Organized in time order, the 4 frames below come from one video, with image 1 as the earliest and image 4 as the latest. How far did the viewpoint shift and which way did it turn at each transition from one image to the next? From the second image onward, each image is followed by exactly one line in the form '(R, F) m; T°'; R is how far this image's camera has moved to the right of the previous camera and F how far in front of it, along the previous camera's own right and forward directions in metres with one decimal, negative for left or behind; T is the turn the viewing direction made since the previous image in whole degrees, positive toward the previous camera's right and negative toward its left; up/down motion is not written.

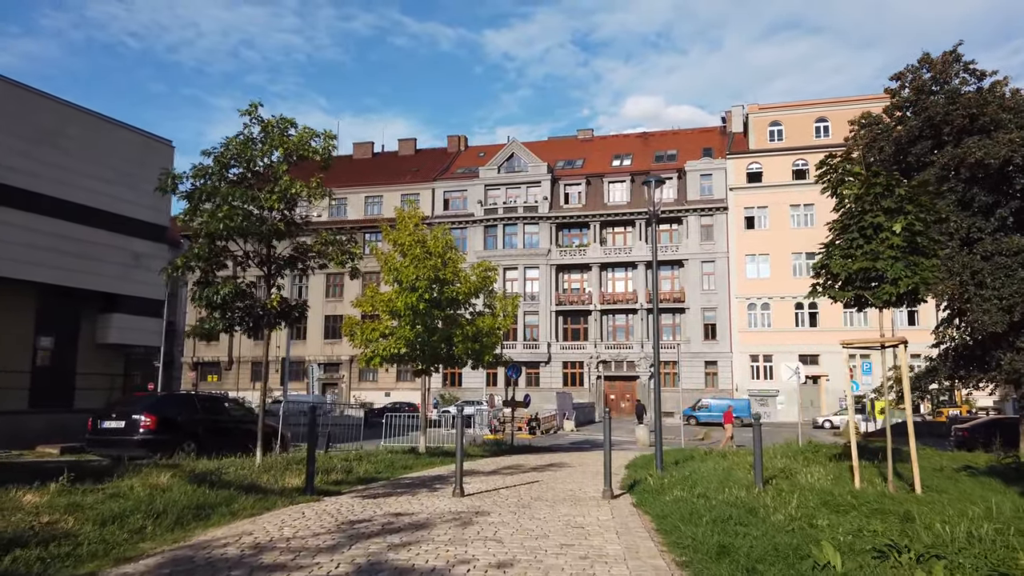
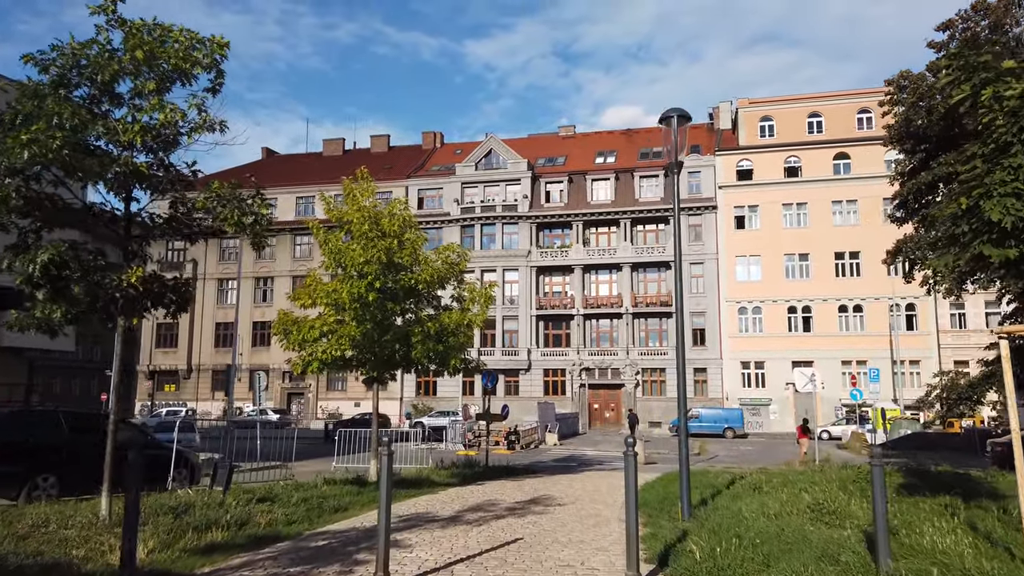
(+0.1, +3.4) m; +2°
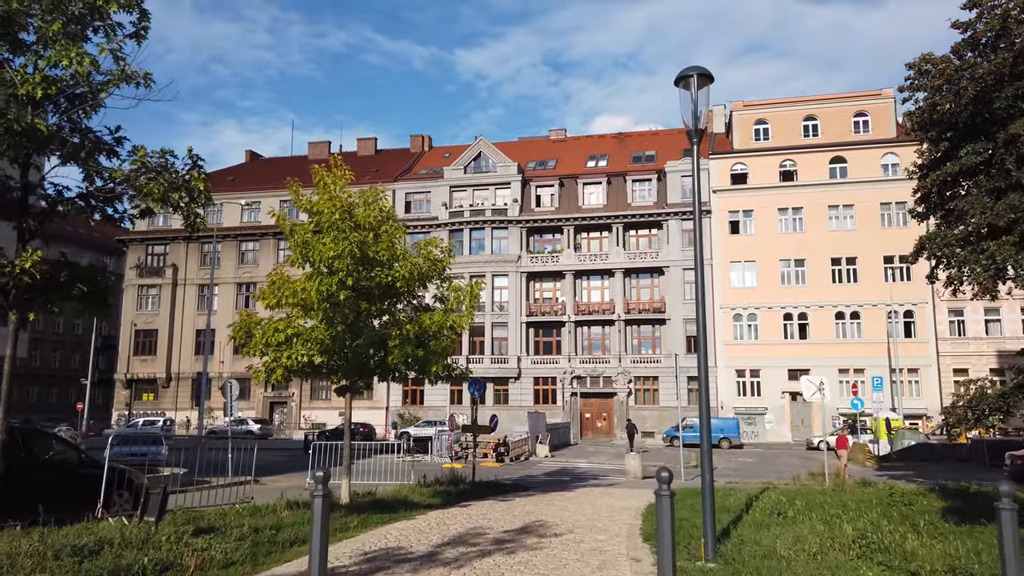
(0.0, +1.4) m; +1°
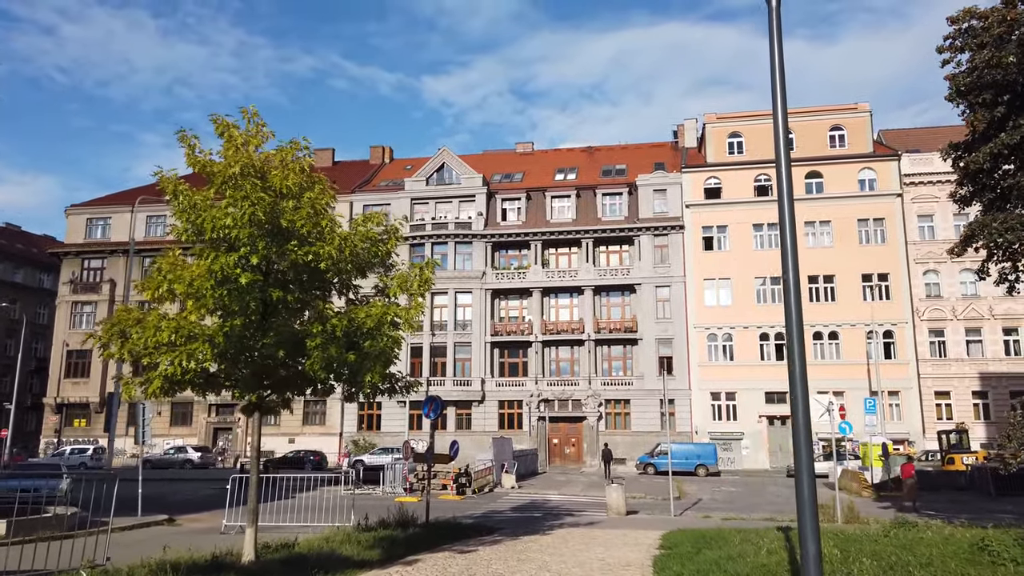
(0.0, +3.0) m; +3°
